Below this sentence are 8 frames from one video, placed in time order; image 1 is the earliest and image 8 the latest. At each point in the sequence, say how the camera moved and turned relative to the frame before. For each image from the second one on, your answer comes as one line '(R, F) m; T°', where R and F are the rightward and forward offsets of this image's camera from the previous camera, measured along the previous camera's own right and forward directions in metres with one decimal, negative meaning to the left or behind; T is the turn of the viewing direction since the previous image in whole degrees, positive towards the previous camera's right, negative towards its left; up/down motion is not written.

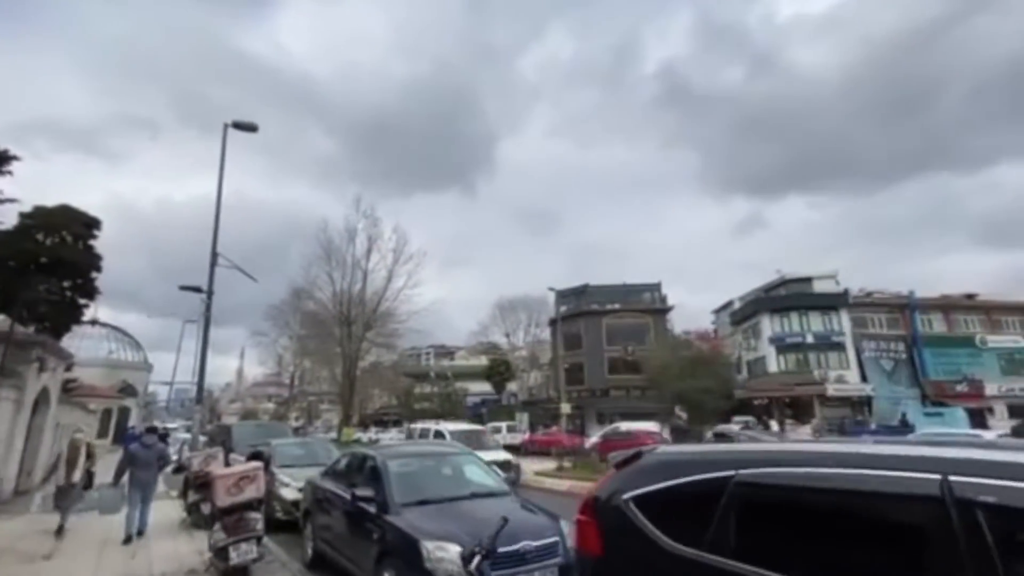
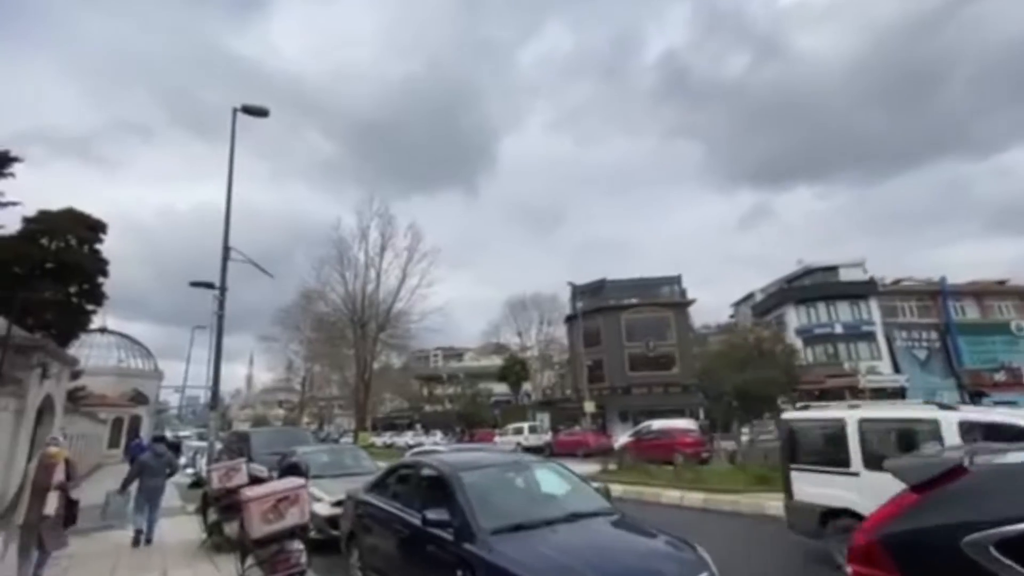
(-1.0, +1.4) m; -1°
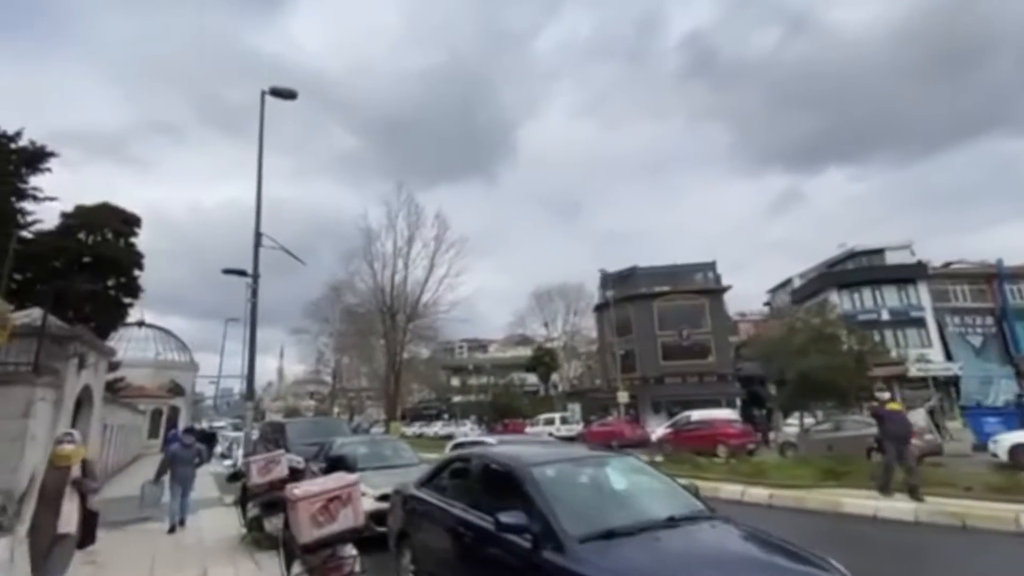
(-0.5, +0.8) m; -3°
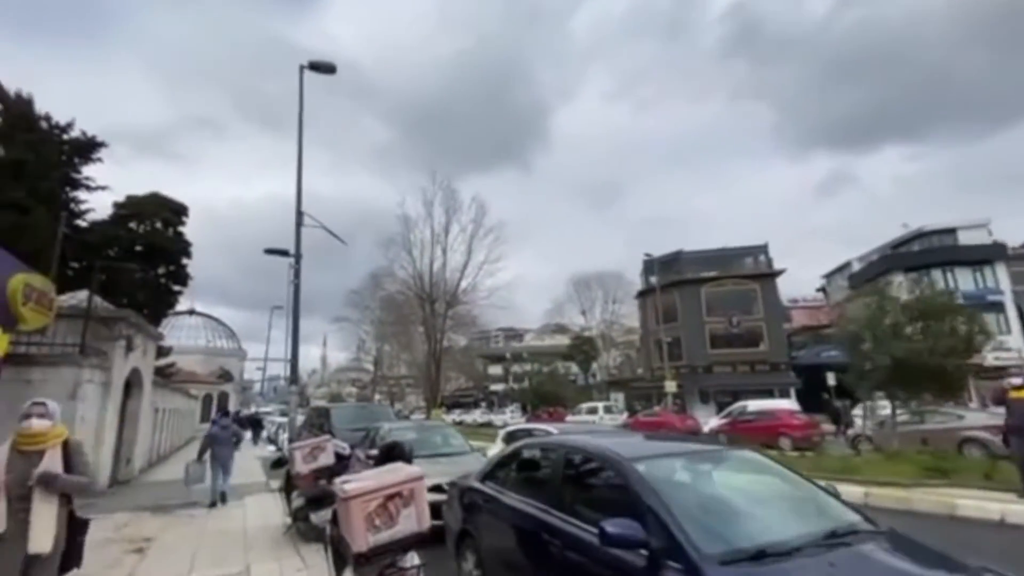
(-0.5, +1.0) m; -4°
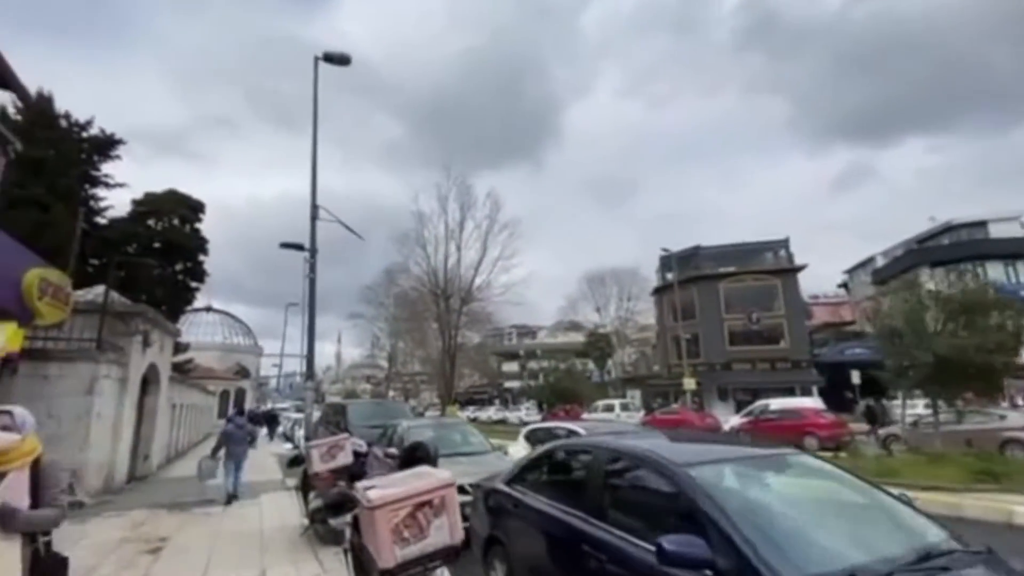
(-0.2, +0.4) m; -1°
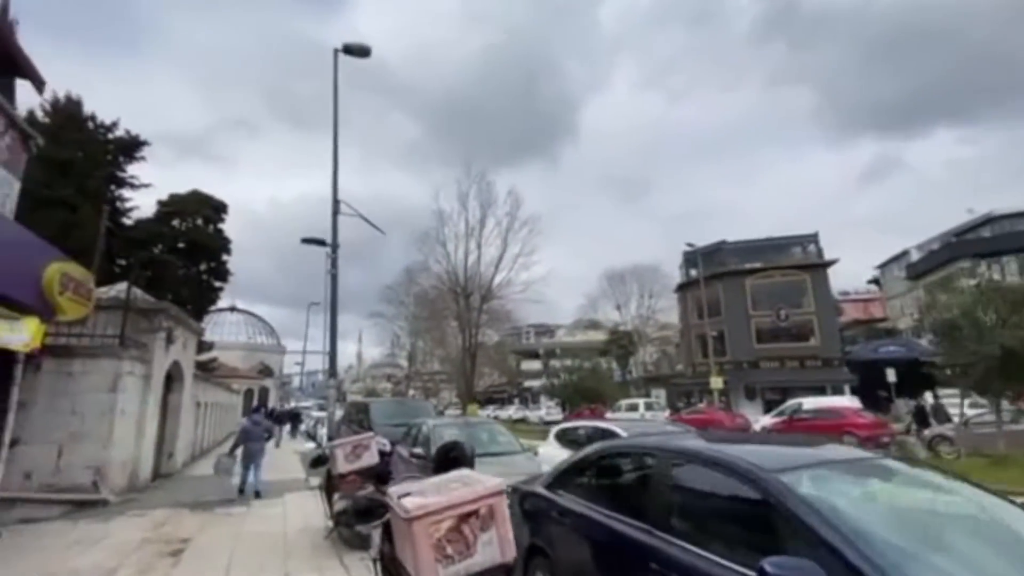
(-0.2, +0.5) m; -2°
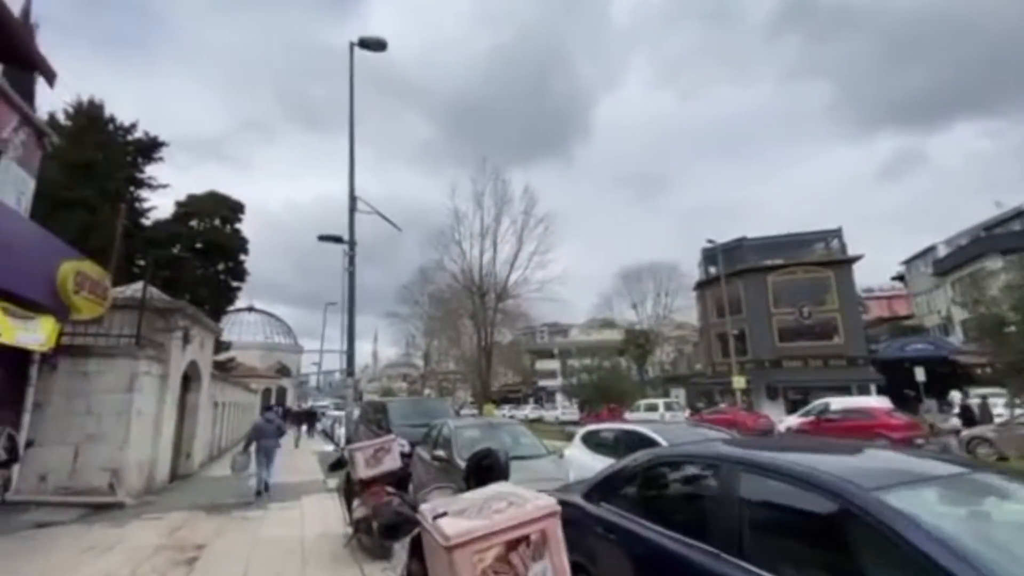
(-0.2, +0.4) m; -2°
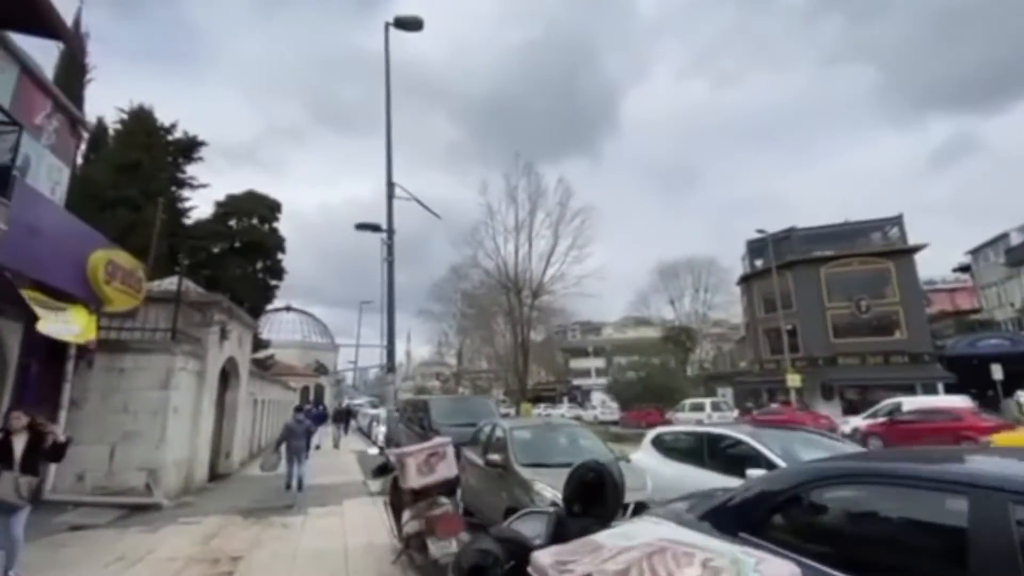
(-0.5, +1.0) m; -4°
